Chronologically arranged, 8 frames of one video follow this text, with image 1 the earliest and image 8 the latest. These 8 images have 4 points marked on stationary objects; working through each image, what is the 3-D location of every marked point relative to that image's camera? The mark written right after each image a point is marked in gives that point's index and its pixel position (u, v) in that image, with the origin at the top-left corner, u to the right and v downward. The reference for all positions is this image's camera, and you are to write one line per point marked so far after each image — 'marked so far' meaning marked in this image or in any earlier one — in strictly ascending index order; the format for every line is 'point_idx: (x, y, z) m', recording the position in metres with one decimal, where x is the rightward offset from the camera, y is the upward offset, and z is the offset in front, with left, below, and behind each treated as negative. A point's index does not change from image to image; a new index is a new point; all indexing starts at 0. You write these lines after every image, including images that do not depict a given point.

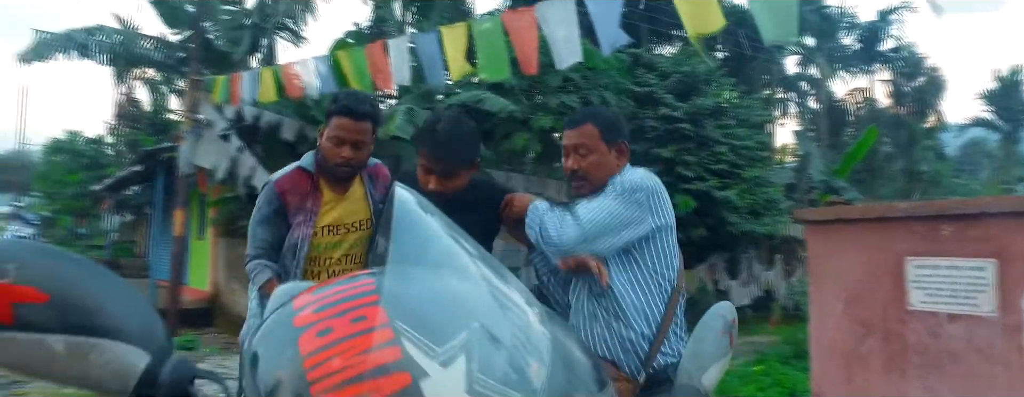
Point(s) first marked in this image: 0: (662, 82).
0: (+1.6, +1.2, +8.9) m
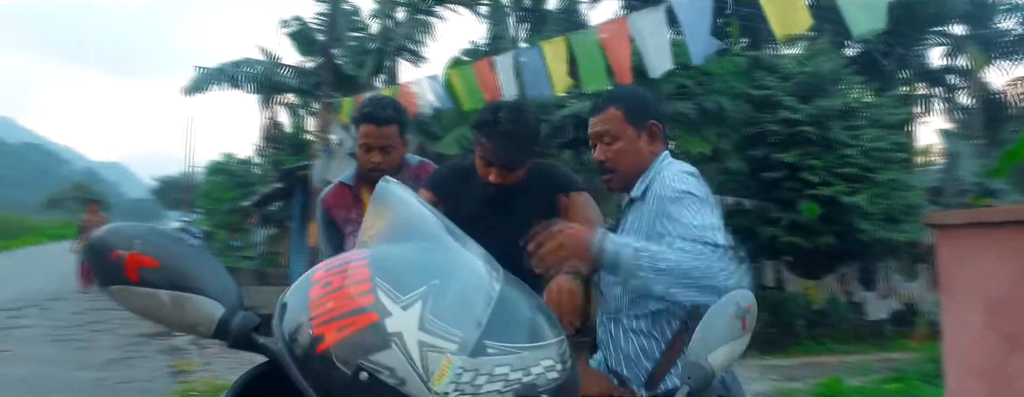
0: (+2.8, +1.2, +8.5) m
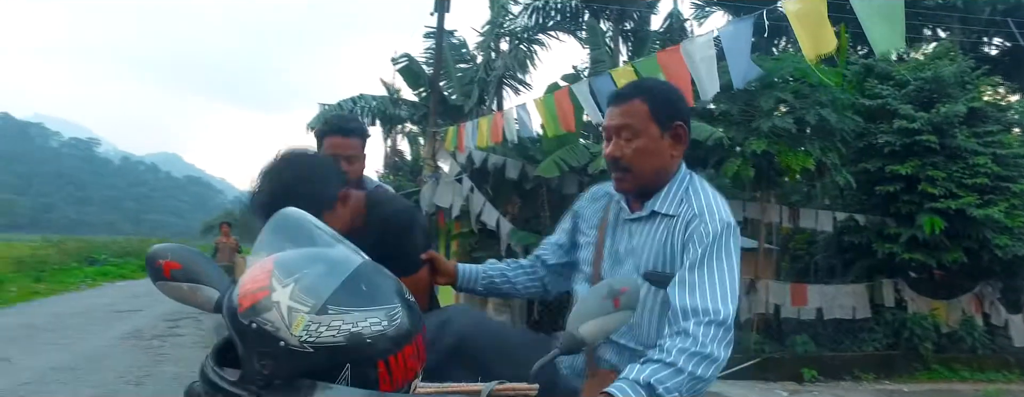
0: (+3.8, +1.0, +8.1) m
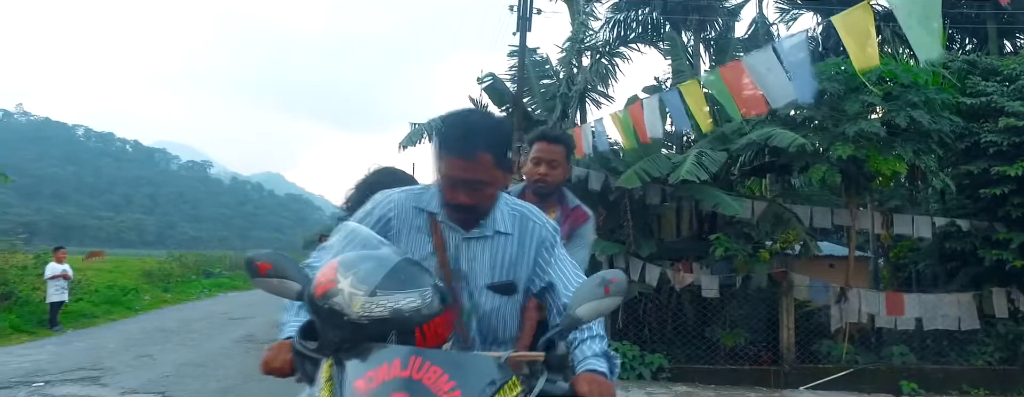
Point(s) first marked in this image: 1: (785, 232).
0: (+4.5, +1.0, +7.6) m
1: (+2.6, -0.3, +7.8) m
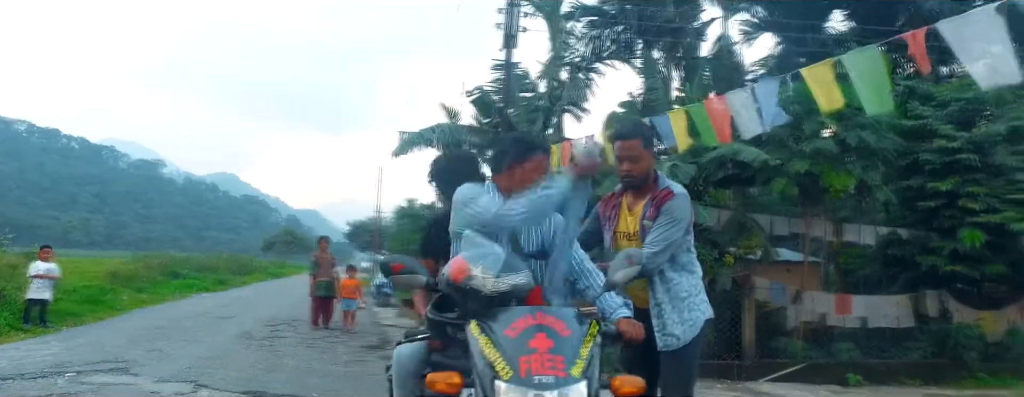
0: (+4.4, +0.9, +8.6) m
1: (+2.4, -0.4, +8.5) m
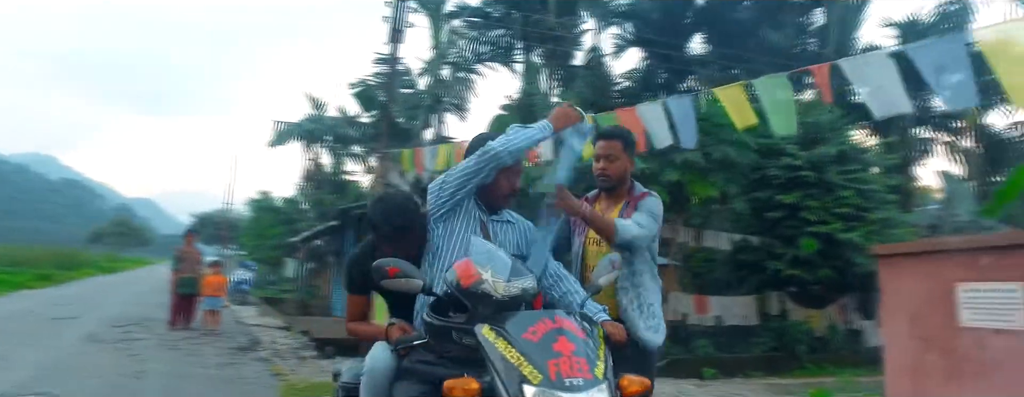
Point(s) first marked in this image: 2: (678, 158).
0: (+3.2, +0.8, +9.6) m
1: (+1.2, -0.5, +9.1) m
2: (+1.8, +0.4, +8.9) m
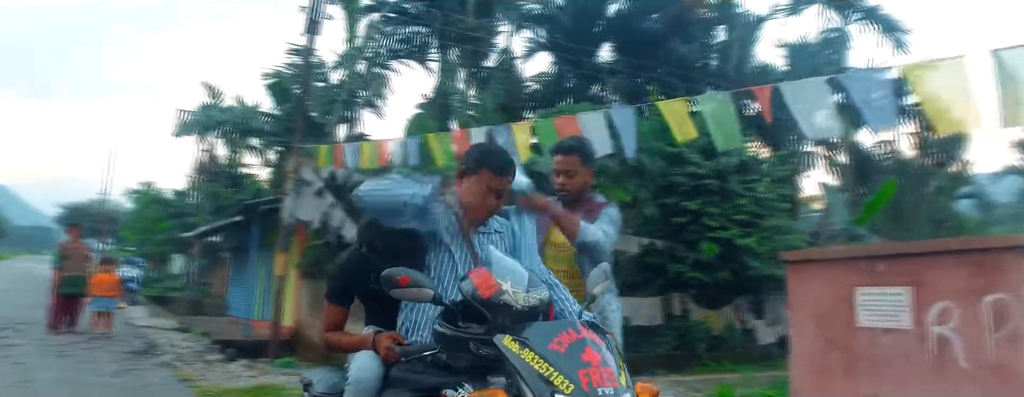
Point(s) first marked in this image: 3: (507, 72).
0: (+2.2, +0.7, +10.1) m
1: (+0.3, -0.5, +9.2) m
2: (+1.0, +0.4, +9.2) m
3: (-0.1, +1.6, +10.3) m
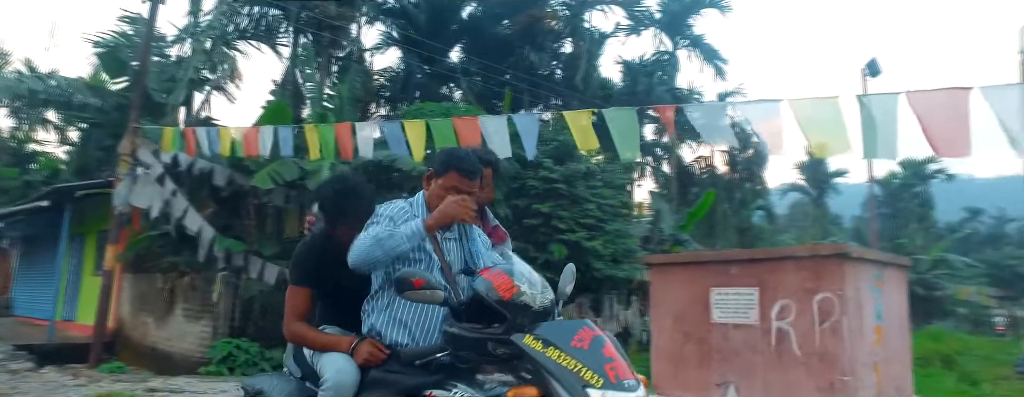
0: (+0.4, +0.6, +10.5) m
1: (-1.2, -0.5, +9.1) m
2: (-0.5, +0.4, +9.3) m
3: (-1.8, +1.6, +10.0) m
